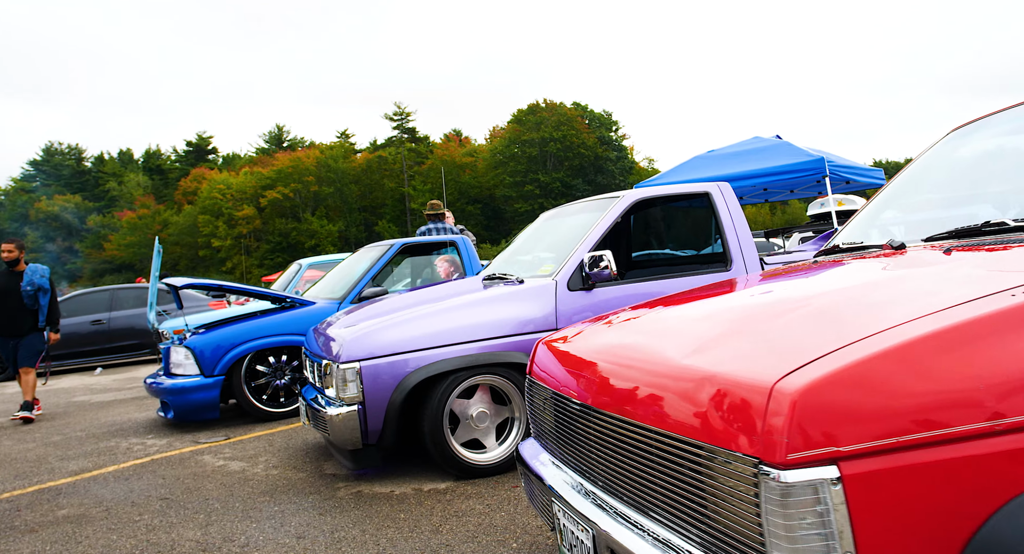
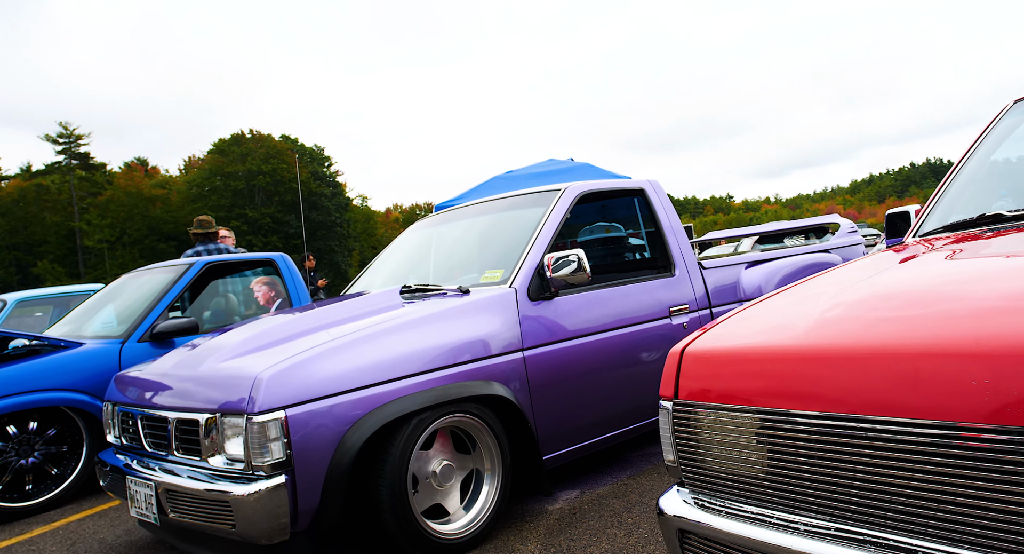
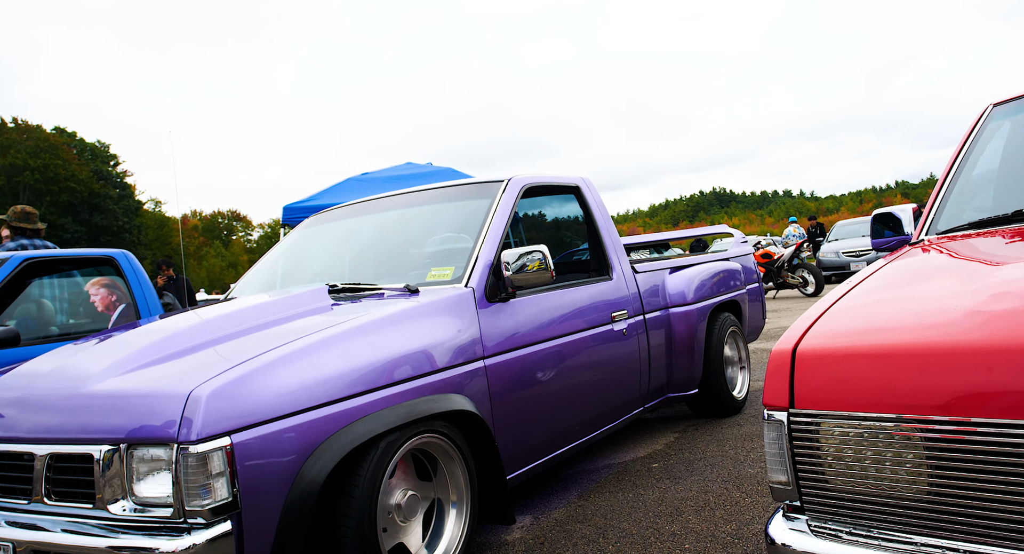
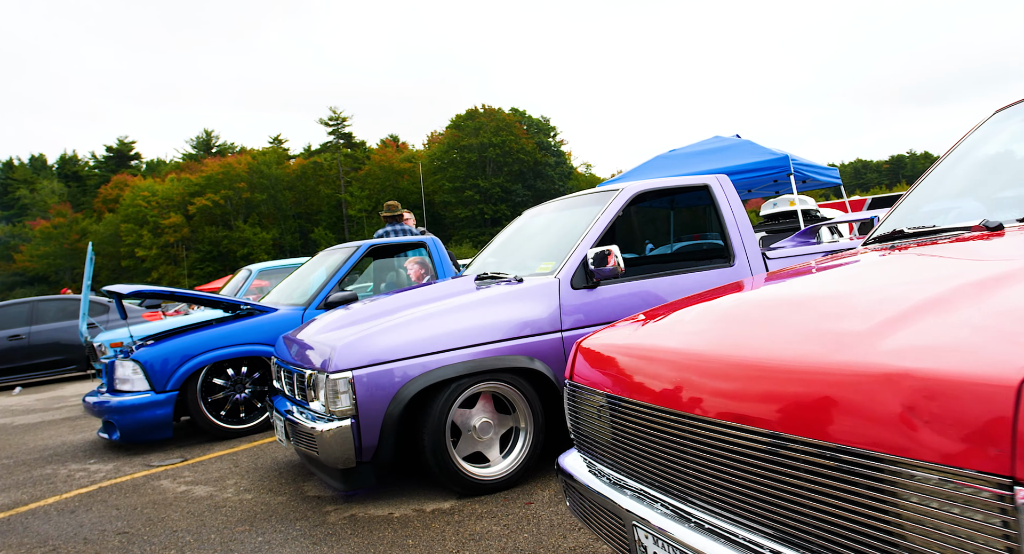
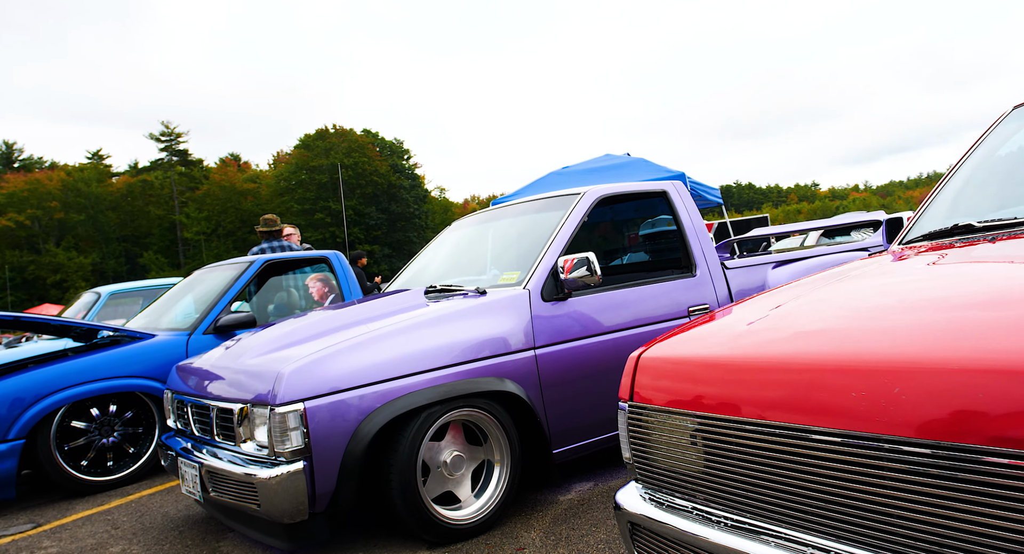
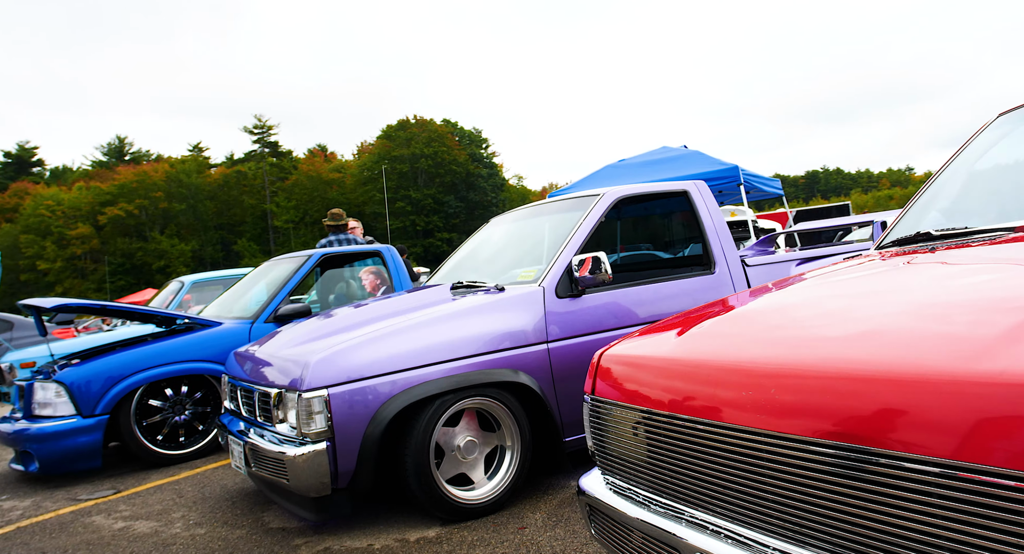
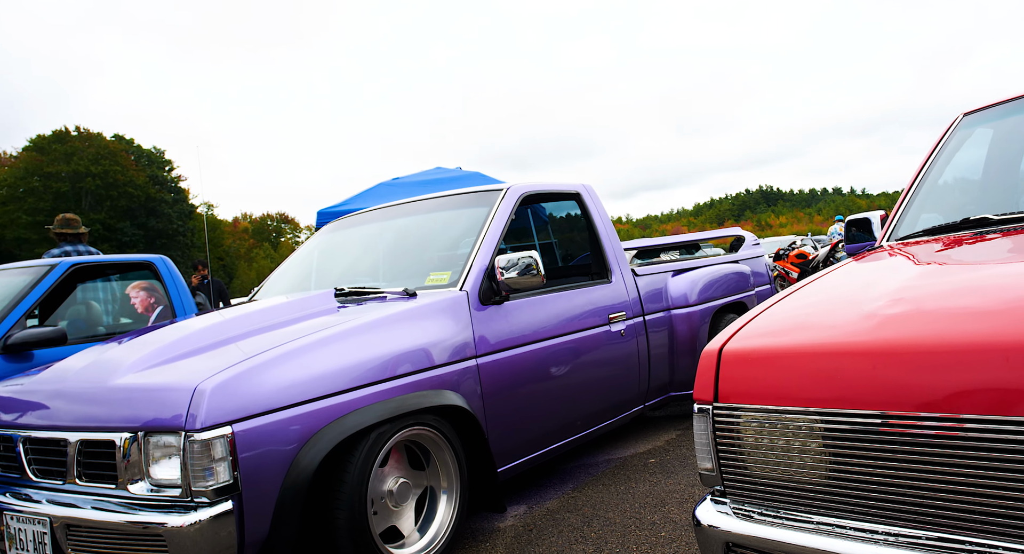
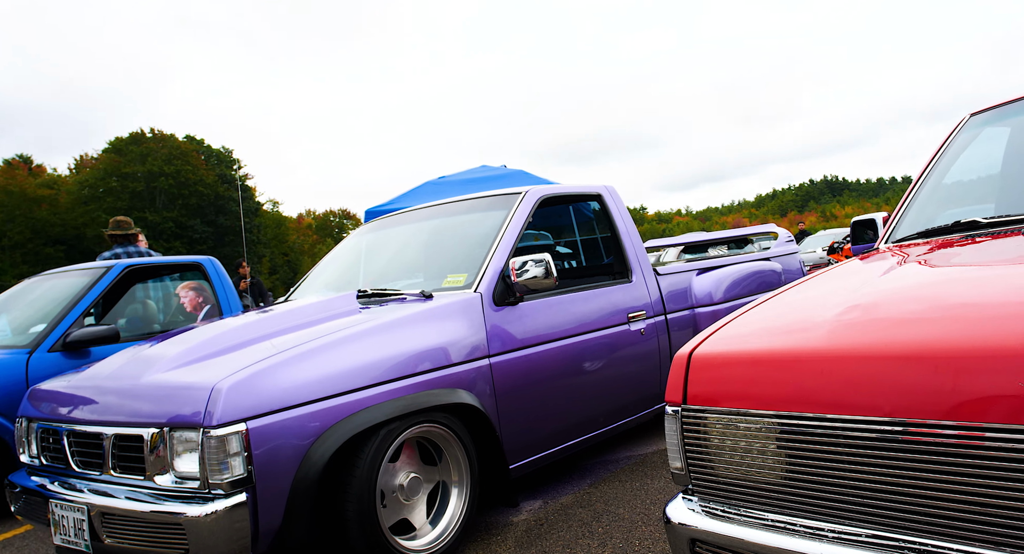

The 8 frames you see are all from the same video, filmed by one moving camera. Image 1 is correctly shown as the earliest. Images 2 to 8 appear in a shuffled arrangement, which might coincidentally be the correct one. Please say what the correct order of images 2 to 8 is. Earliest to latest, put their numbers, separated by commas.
4, 6, 5, 2, 8, 7, 3
